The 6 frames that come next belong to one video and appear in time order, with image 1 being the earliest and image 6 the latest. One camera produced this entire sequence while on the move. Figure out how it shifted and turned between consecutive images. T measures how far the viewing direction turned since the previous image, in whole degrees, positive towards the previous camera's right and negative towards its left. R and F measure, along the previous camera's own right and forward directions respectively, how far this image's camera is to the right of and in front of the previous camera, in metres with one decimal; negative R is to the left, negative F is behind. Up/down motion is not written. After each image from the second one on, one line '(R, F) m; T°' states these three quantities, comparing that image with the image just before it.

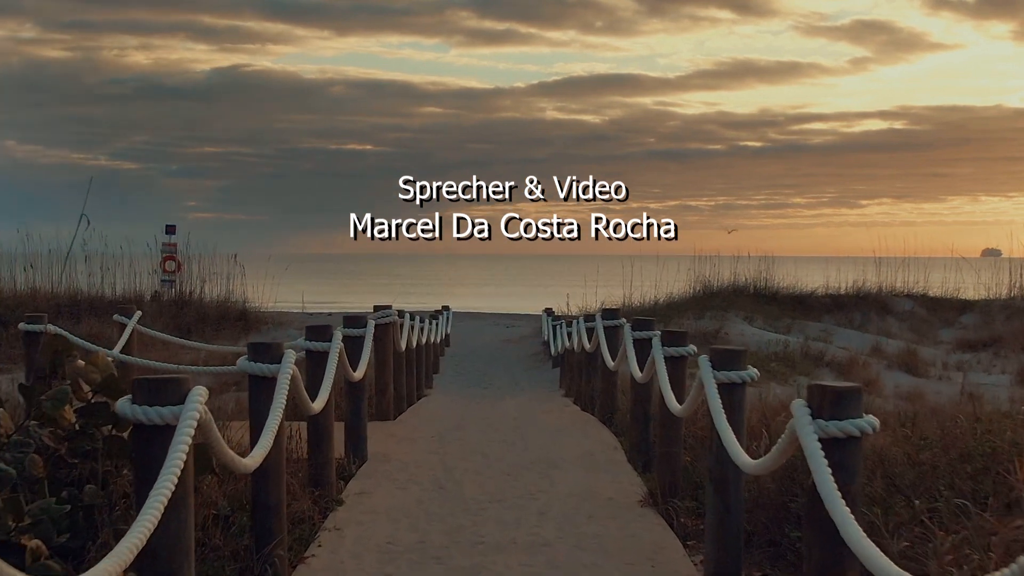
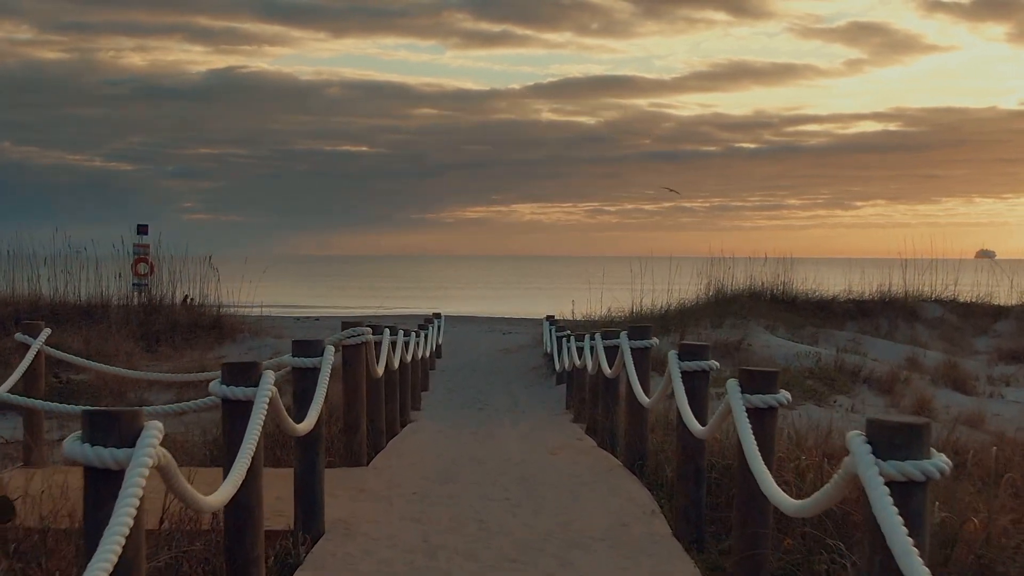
(-0.1, +1.5) m; 0°
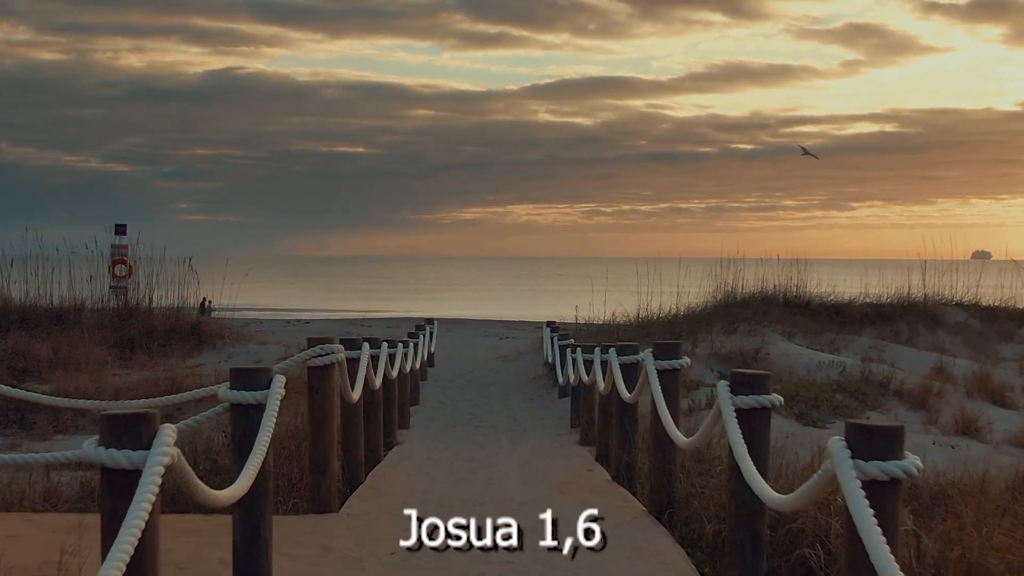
(0.0, +1.0) m; 0°
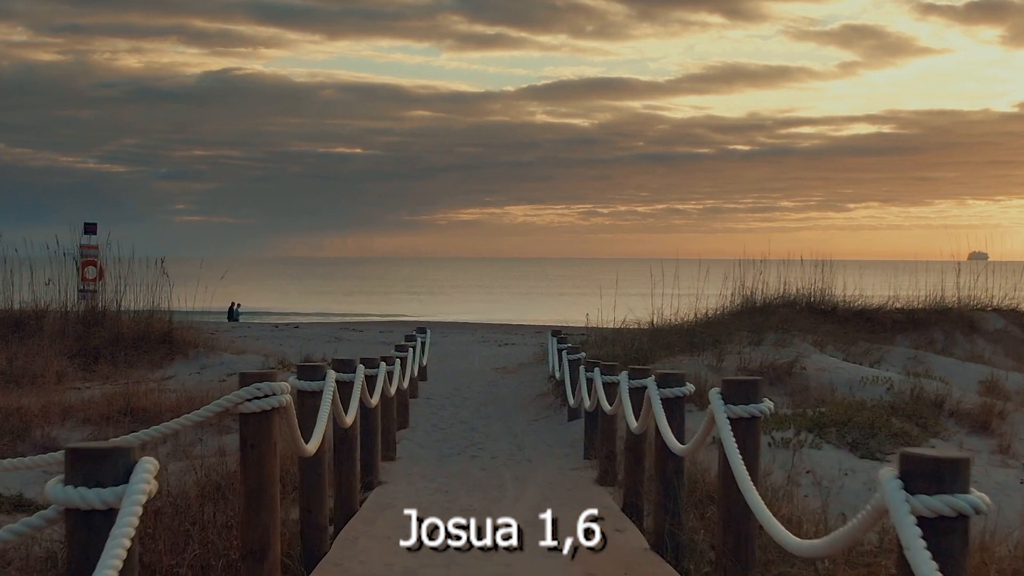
(-0.1, +1.4) m; 0°
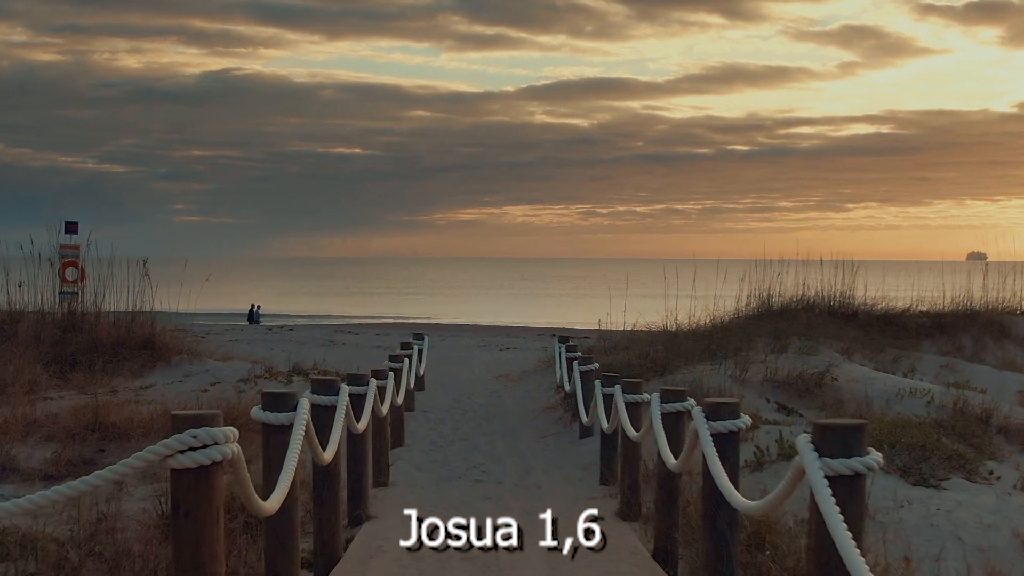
(-0.1, +0.9) m; 0°
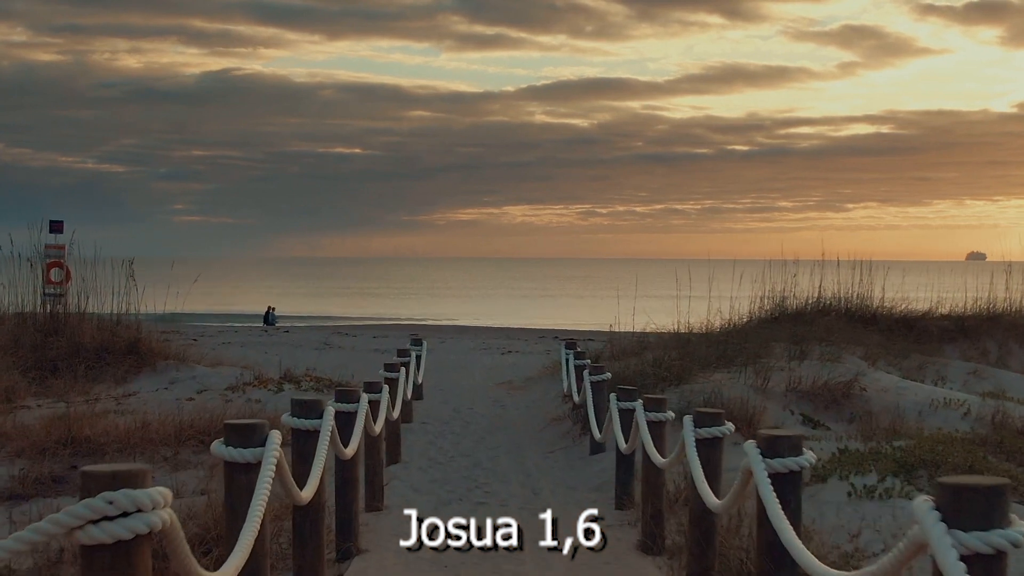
(-0.1, +0.7) m; 0°
